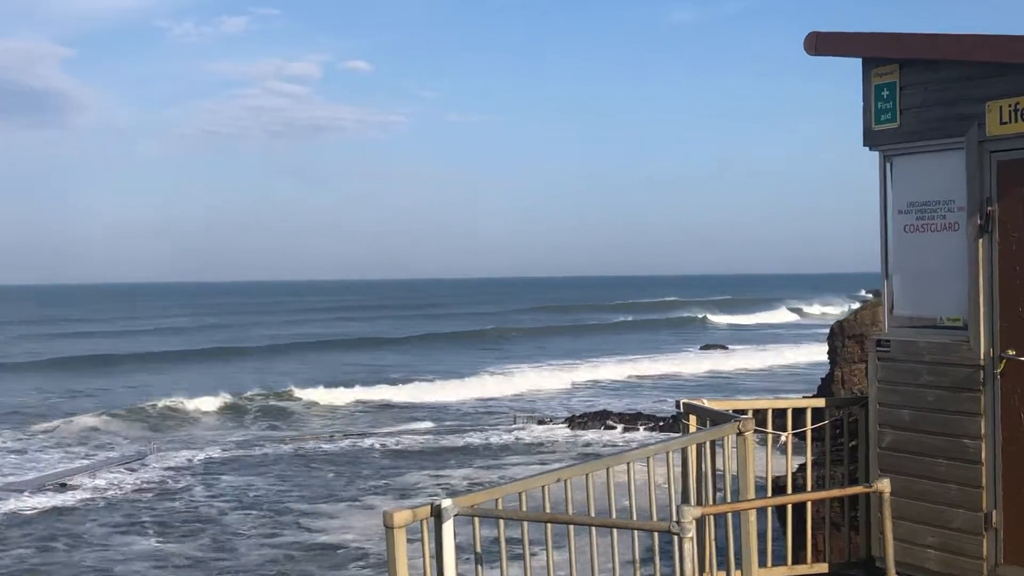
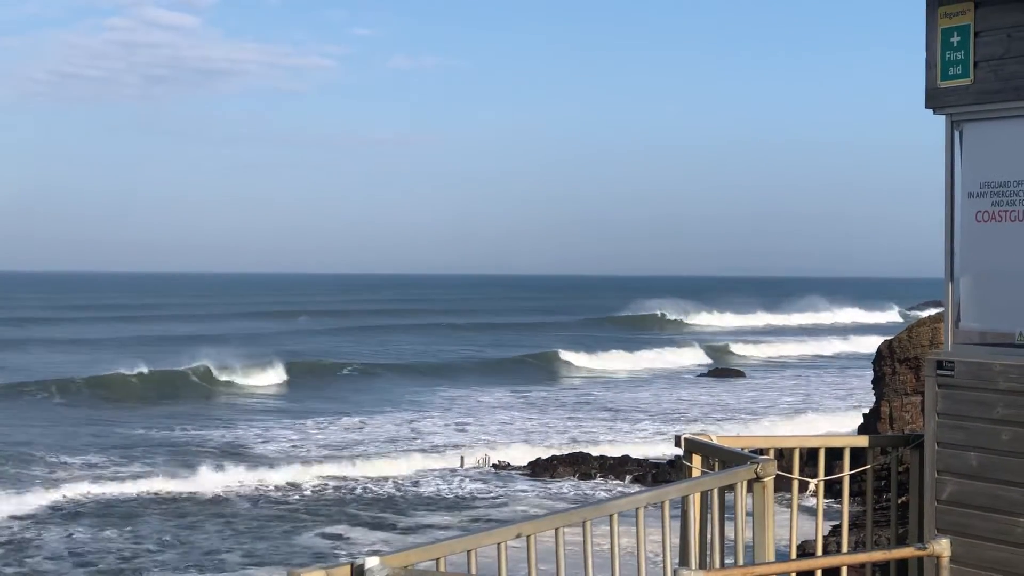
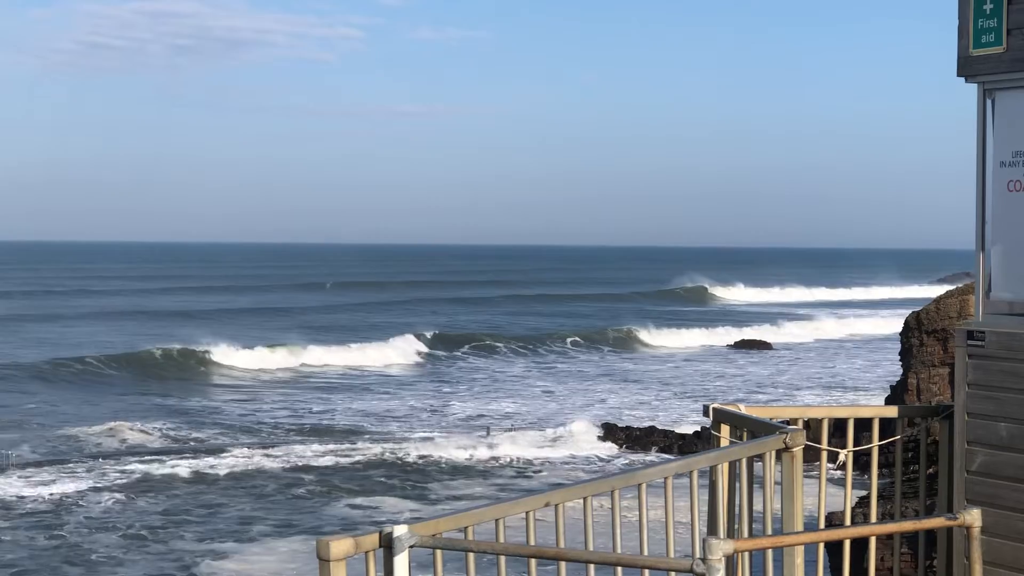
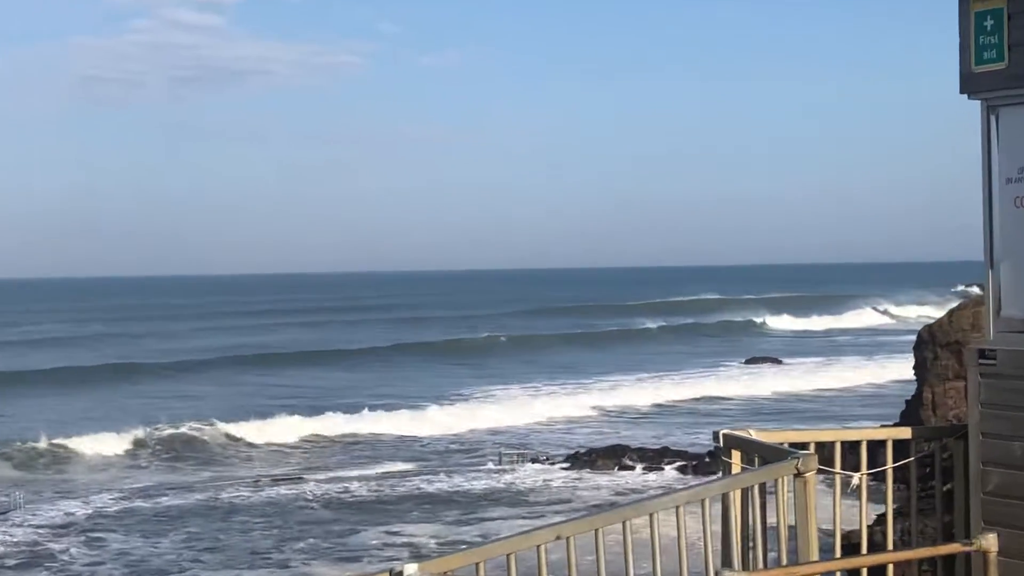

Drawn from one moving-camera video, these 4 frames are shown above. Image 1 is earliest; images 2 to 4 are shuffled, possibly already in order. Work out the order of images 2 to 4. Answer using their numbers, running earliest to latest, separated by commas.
4, 2, 3
